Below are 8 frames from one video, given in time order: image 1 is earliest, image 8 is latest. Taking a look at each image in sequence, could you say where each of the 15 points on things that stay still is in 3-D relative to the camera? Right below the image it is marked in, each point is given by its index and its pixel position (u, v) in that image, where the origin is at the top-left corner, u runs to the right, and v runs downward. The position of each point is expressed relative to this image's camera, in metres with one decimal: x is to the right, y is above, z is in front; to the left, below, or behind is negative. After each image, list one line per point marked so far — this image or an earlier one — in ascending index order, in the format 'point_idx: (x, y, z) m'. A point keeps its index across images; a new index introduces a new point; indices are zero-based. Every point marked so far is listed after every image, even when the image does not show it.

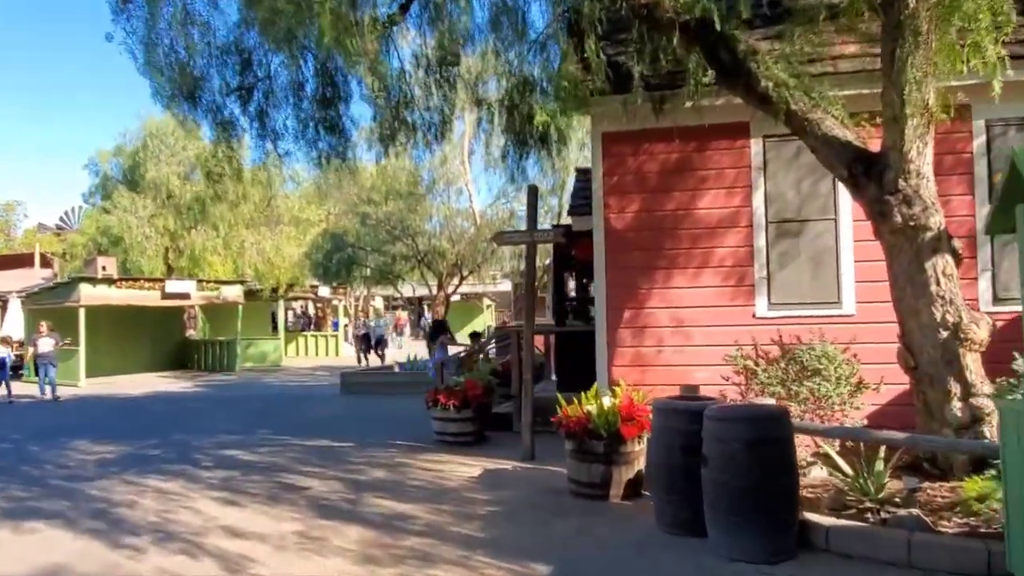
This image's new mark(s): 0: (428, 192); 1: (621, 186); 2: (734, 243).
0: (-2.0, +2.2, +17.5) m
1: (+1.4, +1.2, +8.7) m
2: (+2.6, +0.5, +8.3) m
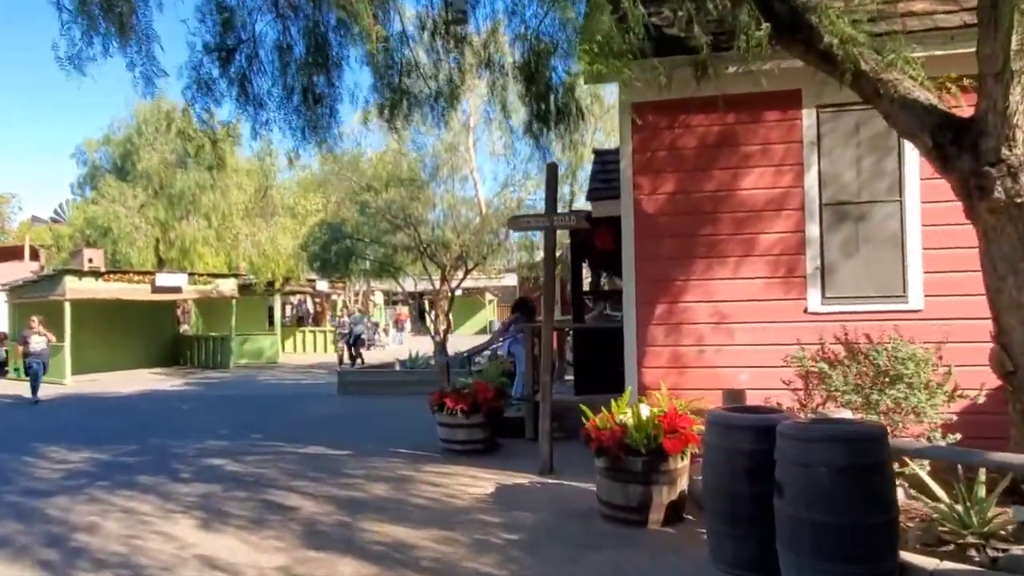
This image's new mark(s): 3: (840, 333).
0: (-1.8, +2.4, +16.5) m
1: (+1.5, +1.3, +7.7) m
2: (+2.7, +0.6, +7.3) m
3: (+3.2, -0.4, +7.1) m
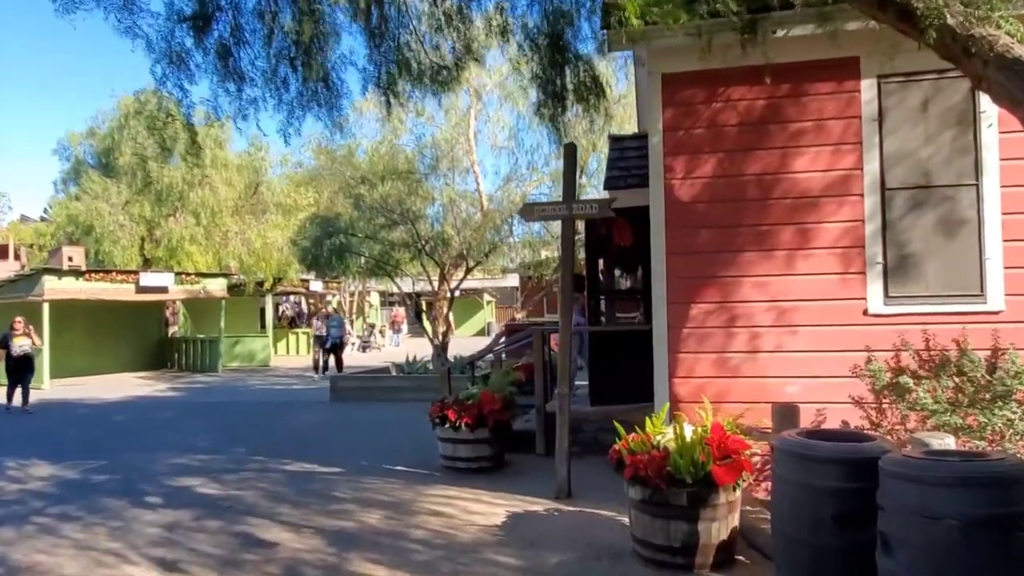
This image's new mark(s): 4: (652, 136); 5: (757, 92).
0: (-1.7, +2.4, +15.5) m
1: (+1.7, +1.3, +6.7) m
2: (+2.9, +0.6, +6.3) m
3: (+3.4, -0.4, +6.2) m
4: (+1.3, +1.4, +6.8) m
5: (+2.2, +1.8, +6.5) m
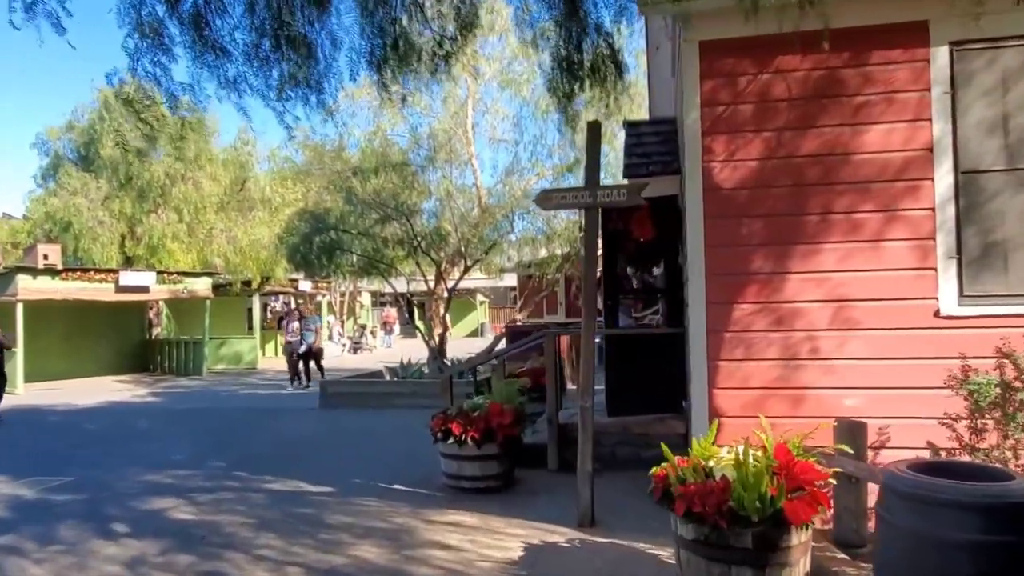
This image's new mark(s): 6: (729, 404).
0: (-1.7, +2.4, +14.6) m
1: (+1.8, +1.3, +5.9) m
2: (+3.0, +0.6, +5.5) m
3: (+3.5, -0.4, +5.3) m
4: (+1.4, +1.4, +5.9) m
5: (+2.3, +1.8, +5.7) m
6: (+1.7, -0.9, +5.8) m
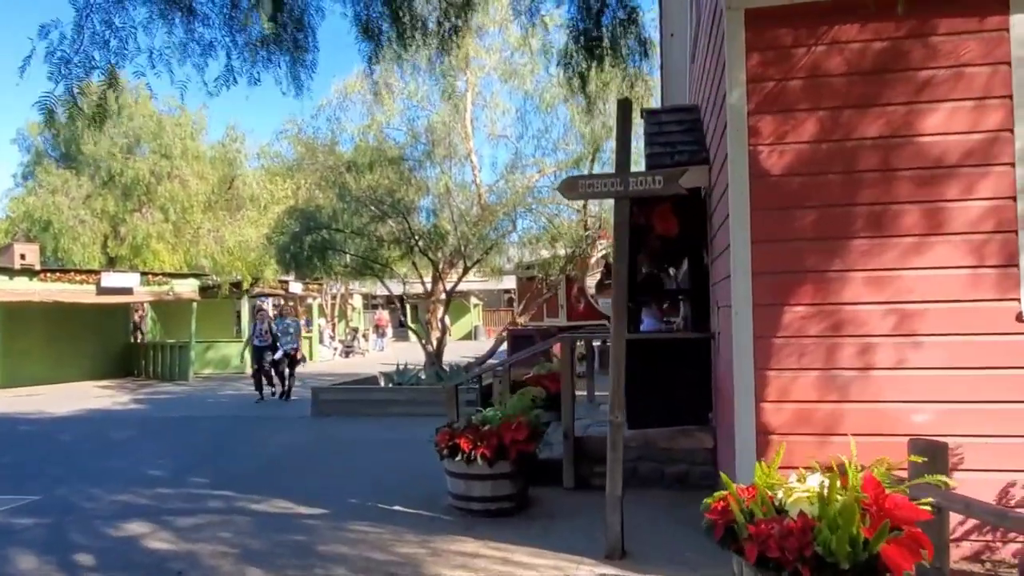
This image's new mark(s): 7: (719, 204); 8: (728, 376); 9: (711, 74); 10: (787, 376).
0: (-1.6, +2.4, +13.9) m
1: (+1.9, +1.3, +5.2) m
2: (+3.2, +0.6, +4.9) m
3: (+3.7, -0.4, +4.7) m
4: (+1.6, +1.4, +5.3) m
5: (+2.5, +1.8, +5.0) m
6: (+1.9, -0.9, +5.1) m
7: (+1.8, +0.7, +6.3) m
8: (+1.7, -0.7, +5.8) m
9: (+2.1, +2.2, +7.7) m
10: (+1.9, -0.6, +5.1) m
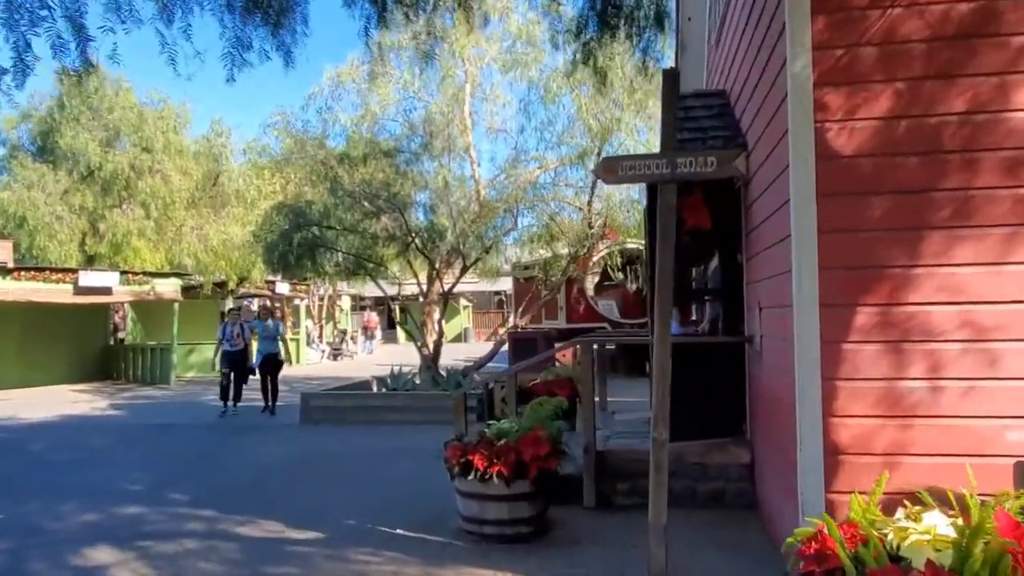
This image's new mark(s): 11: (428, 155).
0: (-1.6, +2.4, +13.1) m
1: (+2.1, +1.3, +4.5) m
2: (+3.4, +0.6, +4.2) m
3: (+3.9, -0.4, +4.0) m
4: (+1.8, +1.4, +4.6) m
5: (+2.7, +1.8, +4.4) m
6: (+2.0, -0.9, +4.5) m
7: (+2.0, +0.7, +5.6) m
8: (+1.9, -0.7, +5.1) m
9: (+2.2, +2.2, +7.0) m
10: (+2.1, -0.6, +4.5) m
11: (-1.5, +2.5, +13.2) m
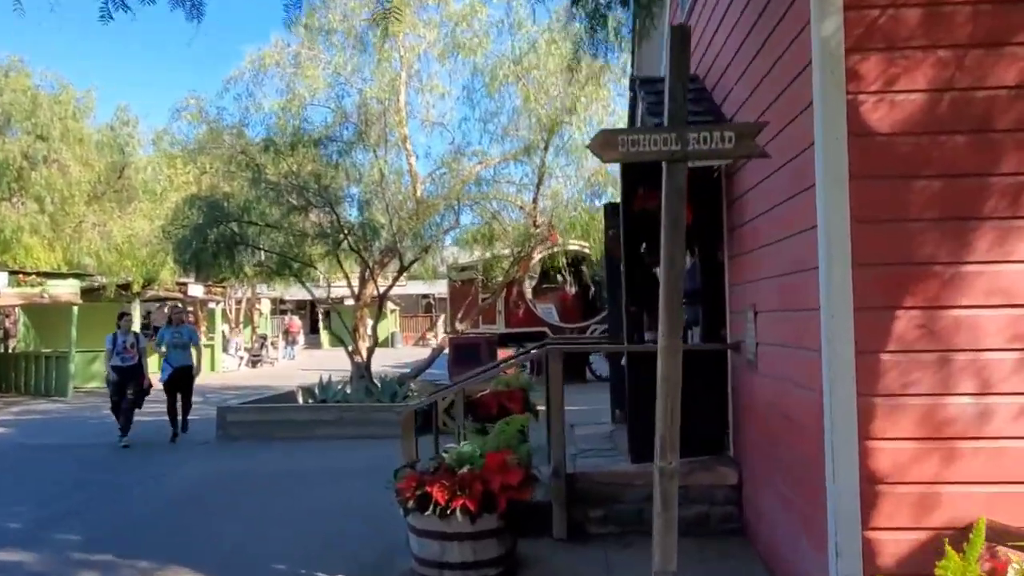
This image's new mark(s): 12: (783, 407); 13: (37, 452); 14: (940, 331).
0: (-2.6, +2.3, +12.1) m
1: (+2.0, +1.3, +3.9) m
2: (+3.3, +0.6, +3.7) m
3: (+3.8, -0.4, +3.6) m
4: (+1.7, +1.4, +3.9) m
5: (+2.6, +1.8, +3.8) m
6: (+1.9, -0.9, +3.8) m
7: (+1.8, +0.7, +5.0) m
8: (+1.7, -0.7, +4.4) m
9: (+1.9, +2.2, +6.4) m
10: (+2.0, -0.6, +3.8) m
11: (-2.5, +2.4, +12.1) m
12: (+1.8, -0.8, +4.8) m
13: (-7.0, -2.4, +10.9) m
14: (+2.2, -0.2, +3.8) m
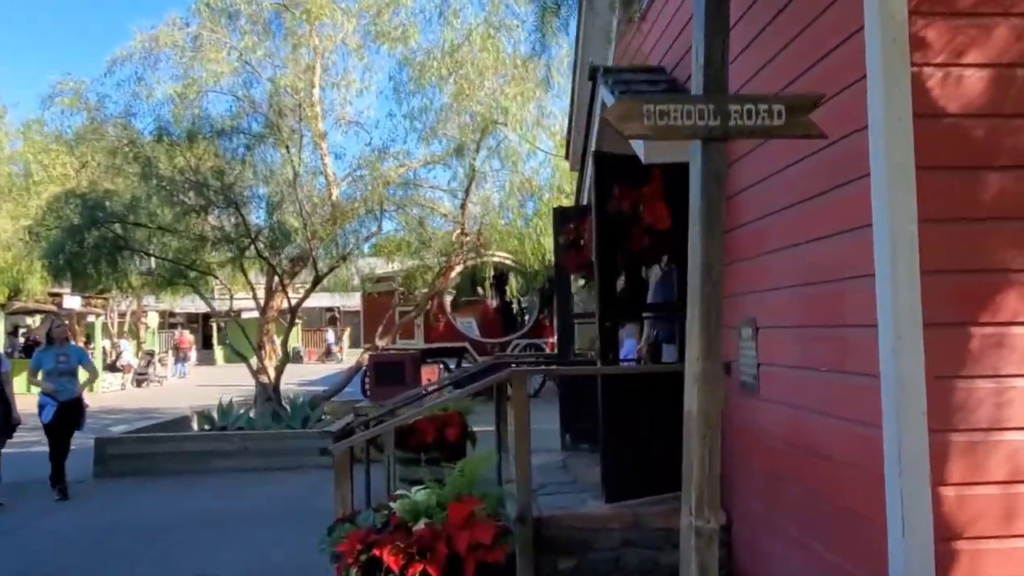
0: (-3.6, +2.2, +10.8) m
1: (+2.0, +1.3, +3.3) m
2: (+3.3, +0.6, +3.2) m
3: (+3.8, -0.5, +3.1) m
4: (+1.6, +1.4, +3.2) m
5: (+2.6, +1.7, +3.2) m
6: (+1.9, -1.0, +3.1) m
7: (+1.6, +0.7, +4.3) m
8: (+1.6, -0.7, +3.7) m
9: (+1.5, +2.1, +5.7) m
10: (+2.0, -0.7, +3.1) m
11: (-3.5, +2.2, +10.8) m
12: (+1.6, -0.8, +4.1) m
13: (-7.9, -2.6, +8.9) m
14: (+2.2, -0.3, +3.2) m
